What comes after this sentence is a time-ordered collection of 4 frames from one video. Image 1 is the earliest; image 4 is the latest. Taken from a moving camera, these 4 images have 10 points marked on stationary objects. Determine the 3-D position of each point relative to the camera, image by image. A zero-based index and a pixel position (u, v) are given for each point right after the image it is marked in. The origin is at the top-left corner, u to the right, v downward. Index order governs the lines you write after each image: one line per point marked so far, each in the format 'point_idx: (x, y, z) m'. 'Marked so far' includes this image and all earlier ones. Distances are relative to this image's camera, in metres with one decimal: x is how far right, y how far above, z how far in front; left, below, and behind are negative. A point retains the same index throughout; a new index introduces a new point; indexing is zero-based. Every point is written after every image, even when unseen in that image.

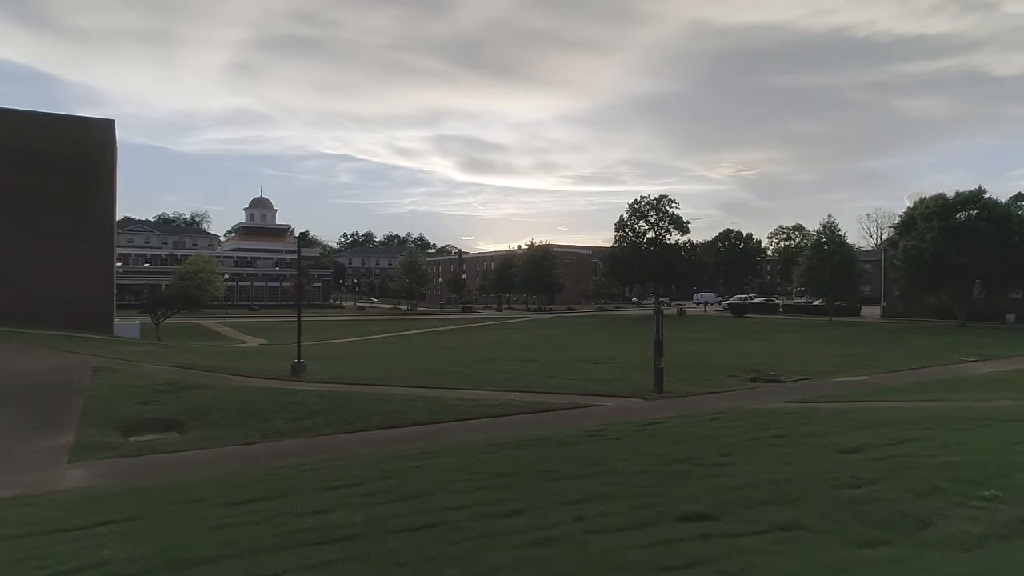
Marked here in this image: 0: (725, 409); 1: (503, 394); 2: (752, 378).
0: (+4.1, -2.3, +13.8) m
1: (-0.2, -2.3, +15.9) m
2: (+6.4, -2.4, +19.1) m
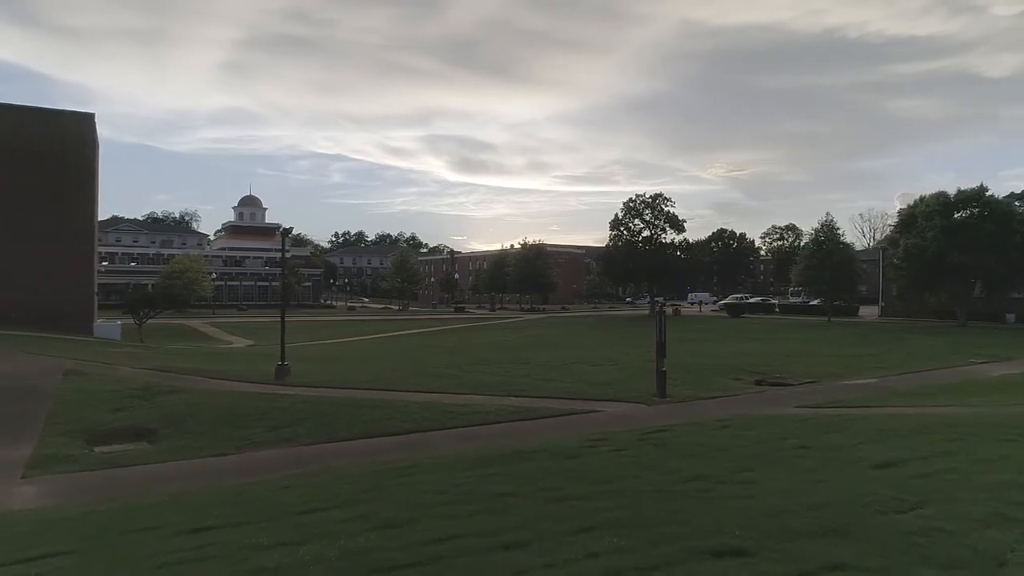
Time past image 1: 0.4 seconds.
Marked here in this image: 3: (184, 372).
0: (+4.0, -2.3, +13.0) m
1: (-0.3, -2.3, +15.0) m
2: (+6.2, -2.4, +18.3) m
3: (-8.8, -2.3, +19.2) m
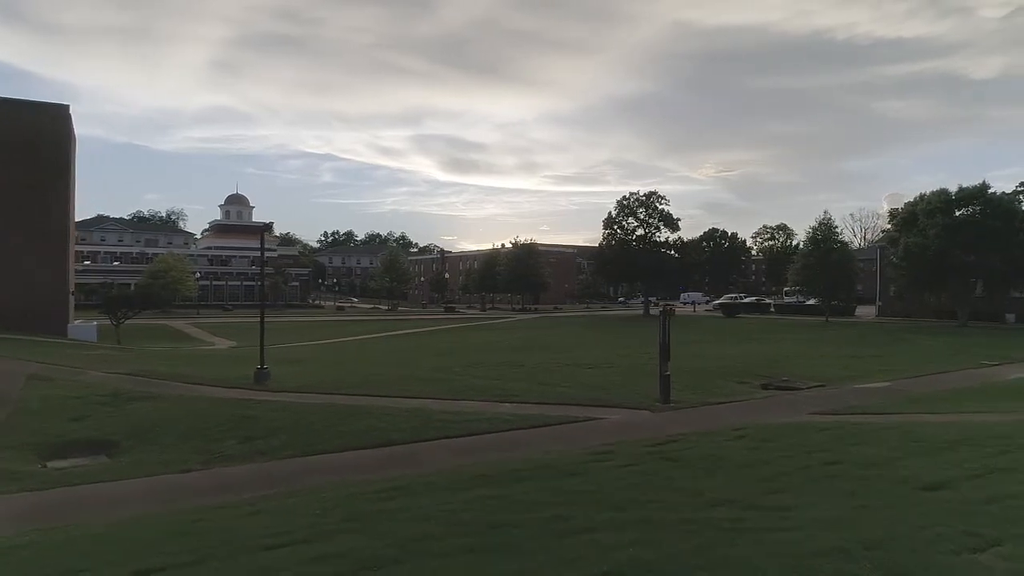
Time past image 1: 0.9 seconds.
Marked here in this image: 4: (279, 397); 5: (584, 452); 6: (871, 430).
0: (+3.9, -2.3, +12.1) m
1: (-0.4, -2.3, +14.0) m
2: (+6.1, -2.3, +17.4) m
3: (-8.9, -2.2, +18.1) m
4: (-4.9, -2.3, +15.0) m
5: (+1.0, -2.2, +9.7) m
6: (+5.3, -2.1, +10.7) m
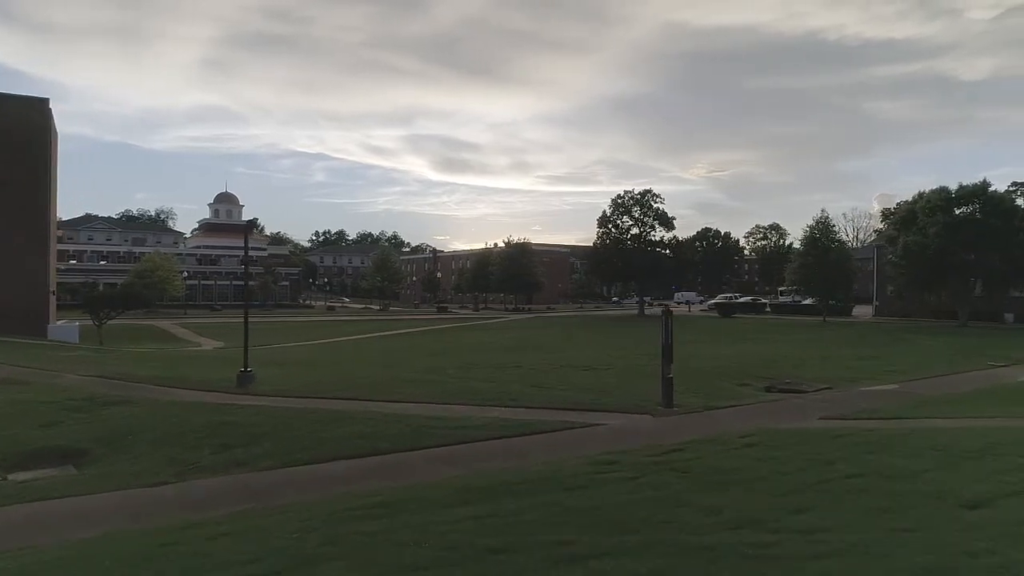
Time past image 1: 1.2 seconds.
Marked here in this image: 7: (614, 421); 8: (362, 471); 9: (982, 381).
0: (+3.9, -2.3, +11.5) m
1: (-0.5, -2.3, +13.4) m
2: (+6.0, -2.3, +16.8) m
3: (-9.0, -2.2, +17.3) m
4: (-5.0, -2.2, +14.3) m
5: (+0.9, -2.2, +9.0) m
6: (+5.3, -2.1, +10.0) m
7: (+1.8, -2.3, +12.4) m
8: (-1.9, -2.3, +9.2) m
9: (+11.2, -2.2, +17.1) m
